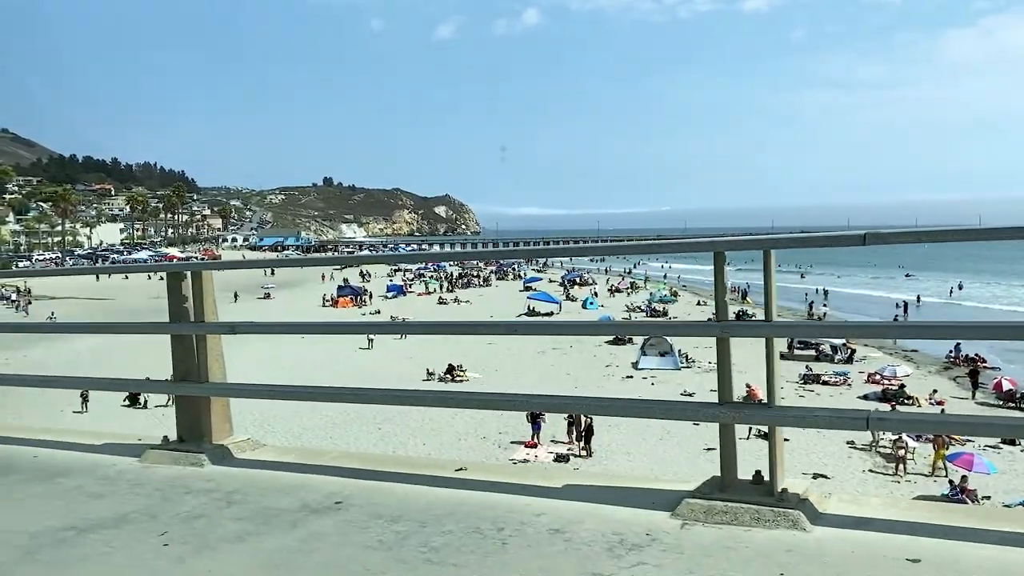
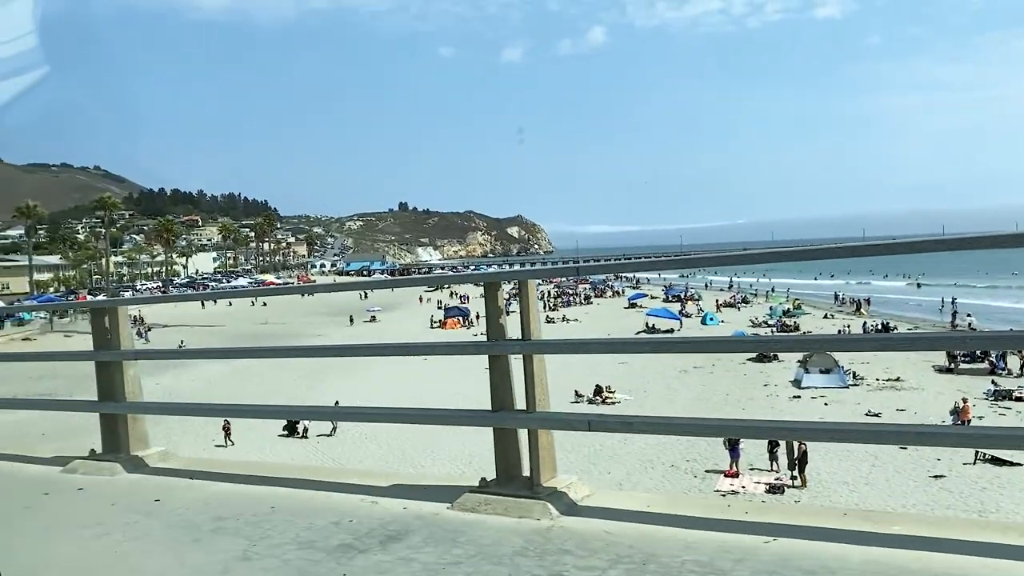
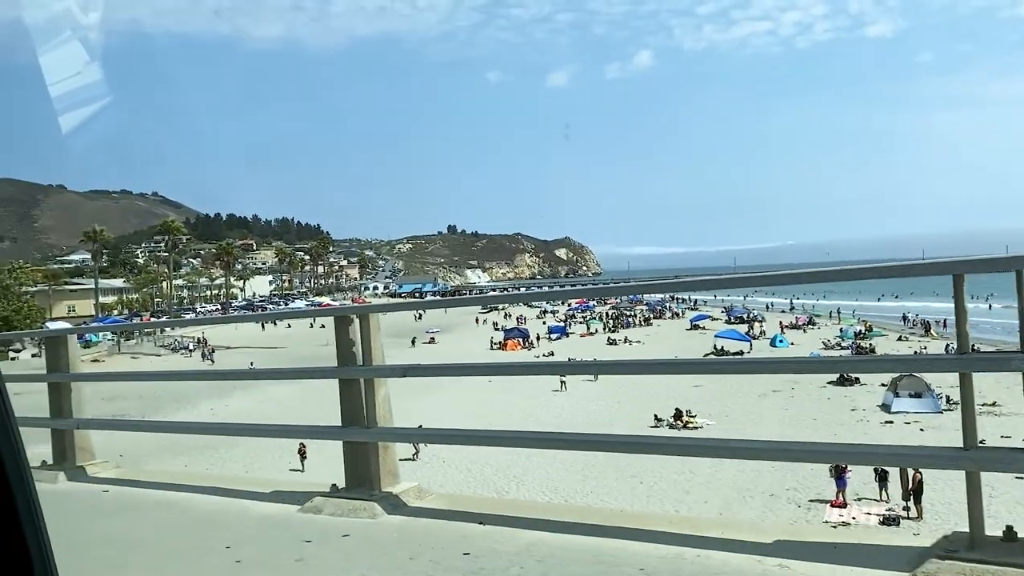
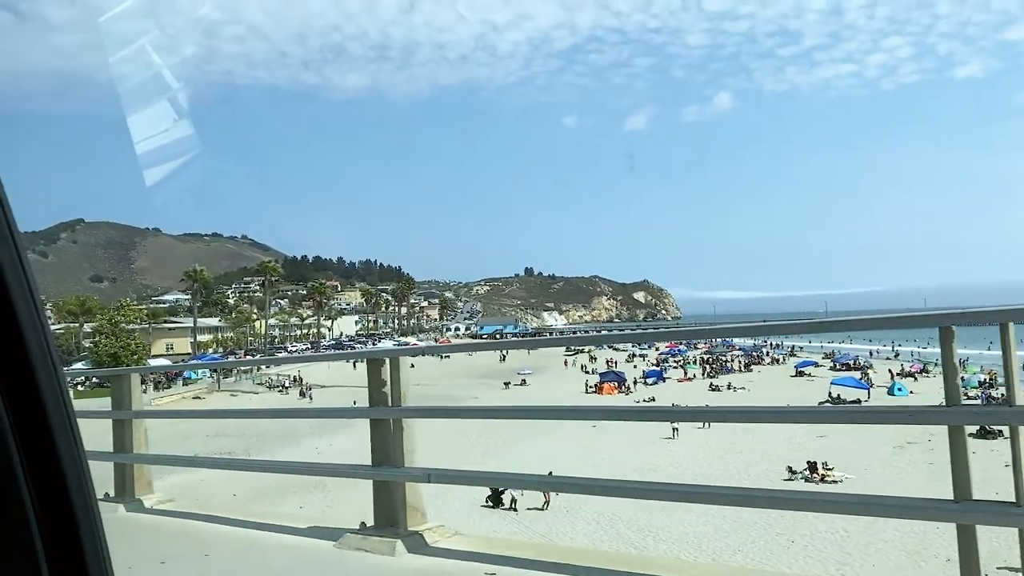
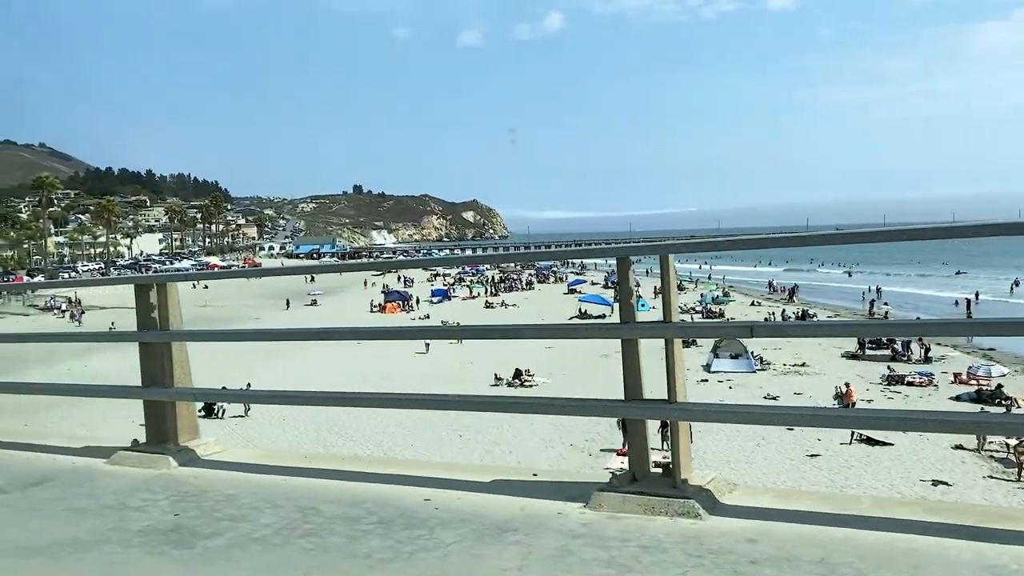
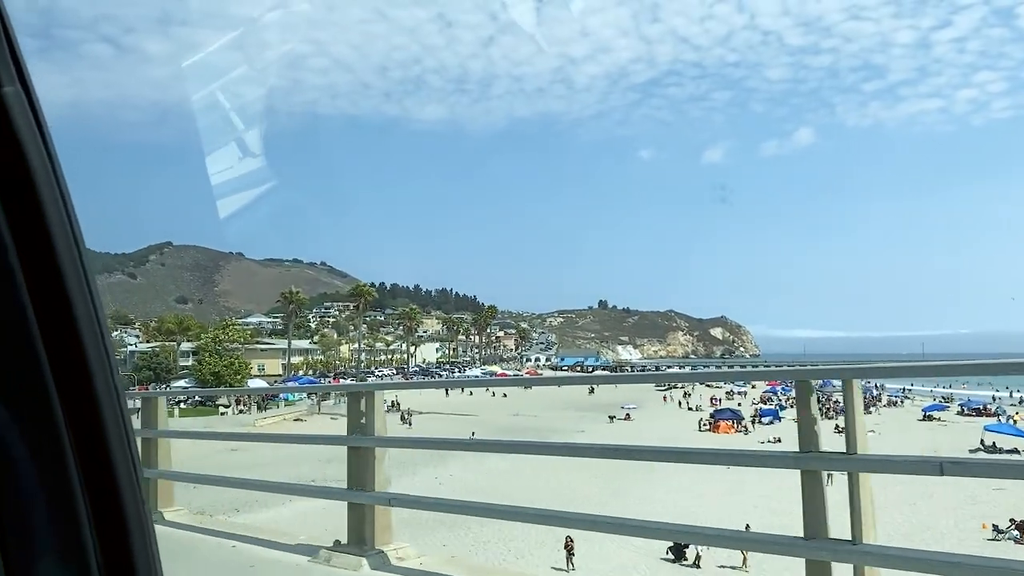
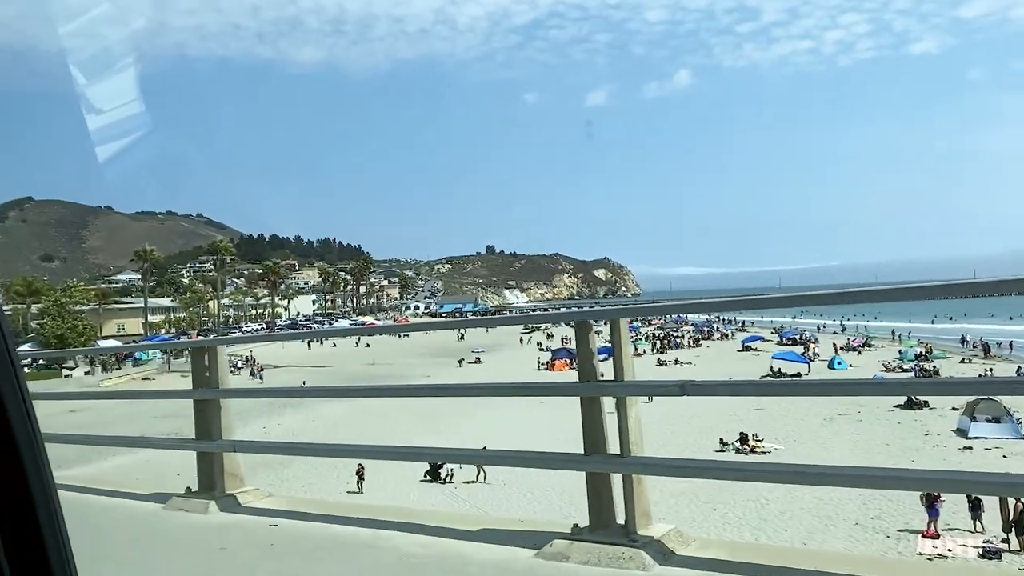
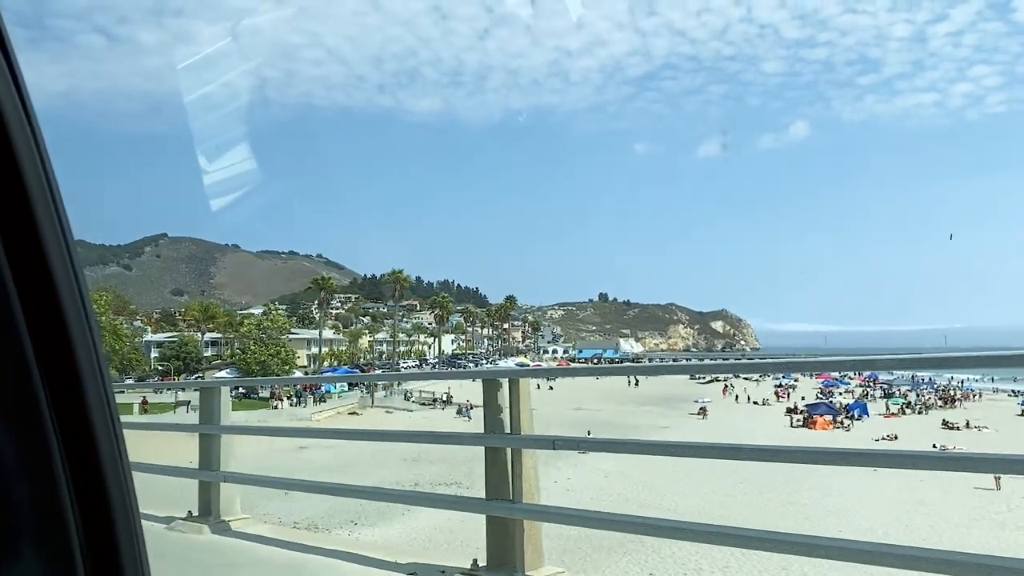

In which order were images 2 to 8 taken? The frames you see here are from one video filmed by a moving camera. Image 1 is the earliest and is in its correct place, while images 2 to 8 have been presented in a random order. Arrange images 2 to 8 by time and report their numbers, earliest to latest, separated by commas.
5, 2, 3, 7, 4, 6, 8
